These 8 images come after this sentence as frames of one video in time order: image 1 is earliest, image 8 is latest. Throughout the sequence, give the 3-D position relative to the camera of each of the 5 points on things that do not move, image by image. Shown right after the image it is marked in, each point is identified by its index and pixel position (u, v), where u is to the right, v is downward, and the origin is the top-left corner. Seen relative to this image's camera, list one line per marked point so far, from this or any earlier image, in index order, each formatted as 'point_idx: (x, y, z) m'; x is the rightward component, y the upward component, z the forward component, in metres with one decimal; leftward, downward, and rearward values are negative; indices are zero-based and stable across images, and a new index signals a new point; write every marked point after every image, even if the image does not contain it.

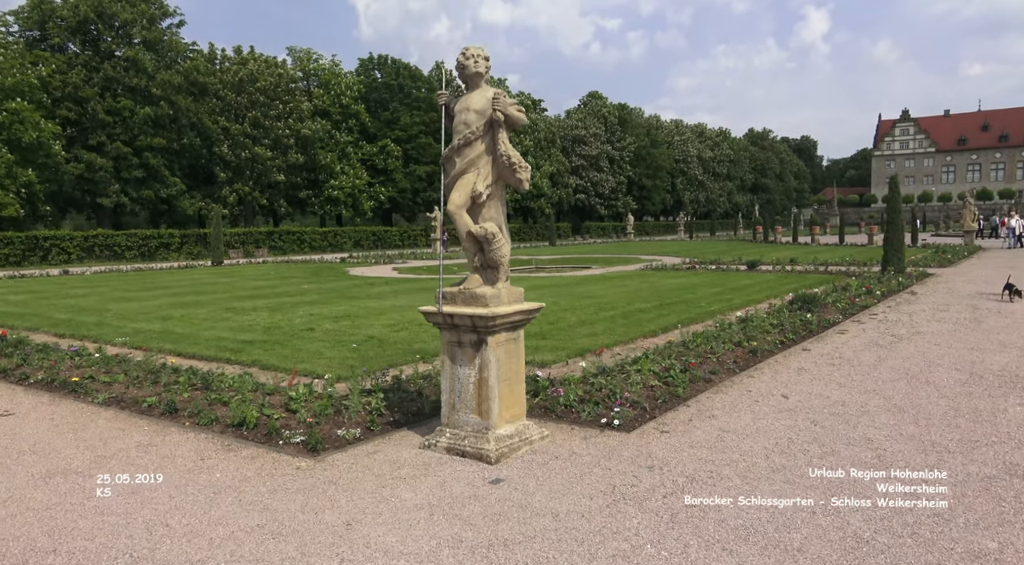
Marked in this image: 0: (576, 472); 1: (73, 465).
0: (+0.4, -1.3, +5.0) m
1: (-3.3, -1.4, +5.5) m
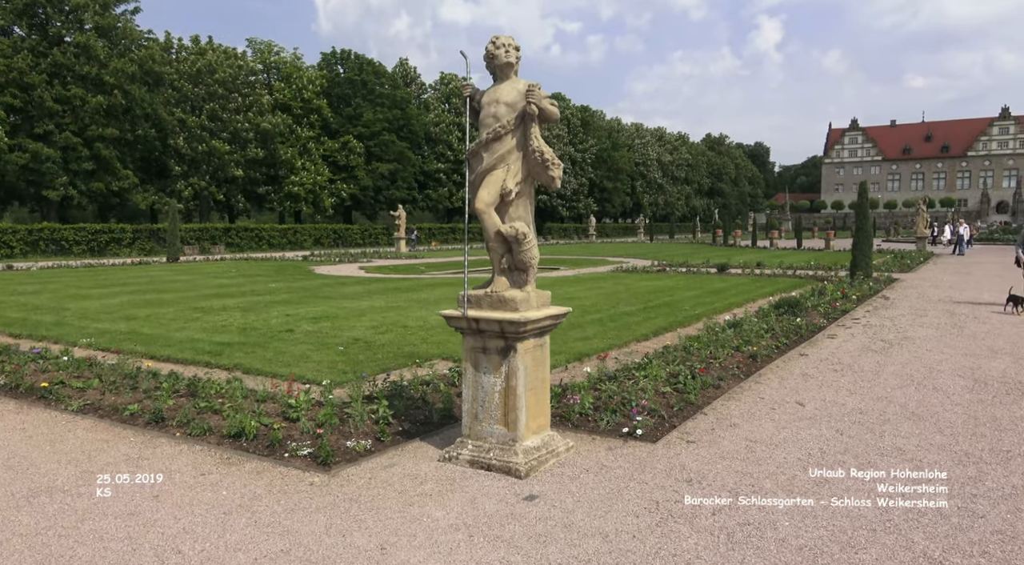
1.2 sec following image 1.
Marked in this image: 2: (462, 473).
0: (+0.6, -1.3, +4.8) m
1: (-3.1, -1.3, +5.0) m
2: (-0.3, -1.3, +5.0) m
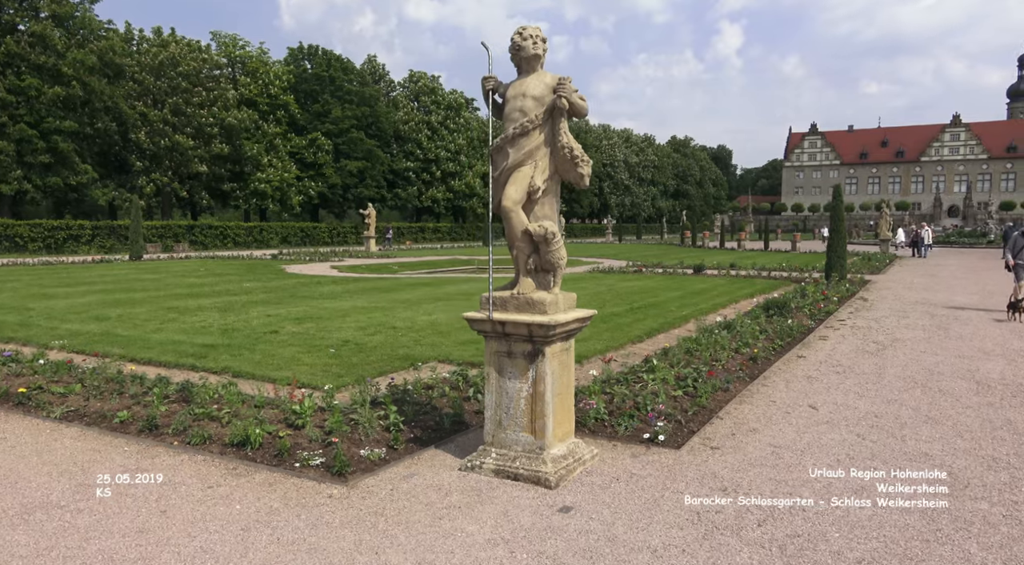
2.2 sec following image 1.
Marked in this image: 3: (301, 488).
0: (+0.8, -1.3, +4.6) m
1: (-2.9, -1.3, +4.7) m
2: (-0.2, -1.3, +4.8) m
3: (-1.4, -1.3, +4.7) m
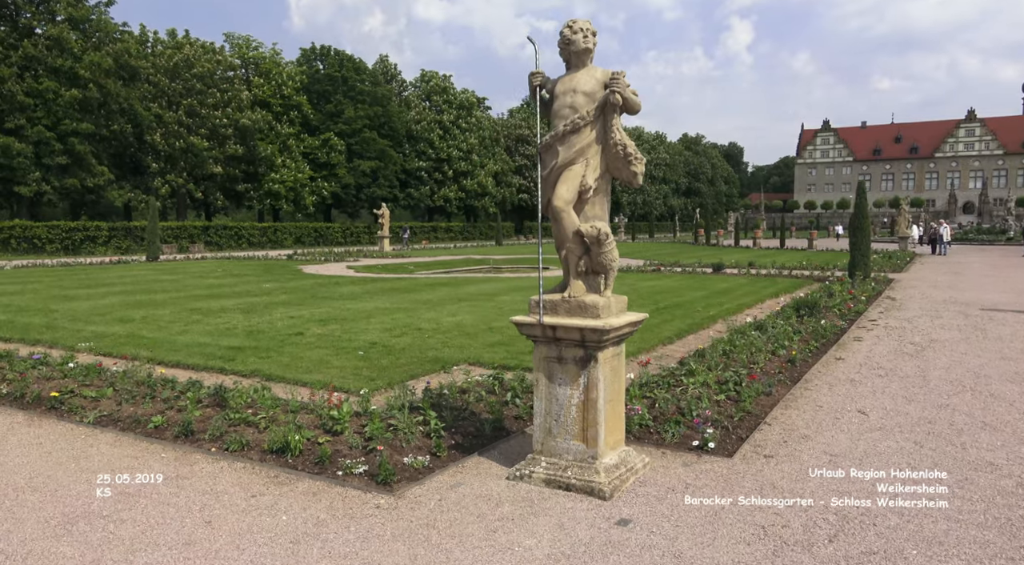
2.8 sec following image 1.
0: (+1.1, -1.3, +4.4) m
1: (-2.6, -1.4, +4.5) m
2: (+0.2, -1.3, +4.6) m
3: (-1.0, -1.3, +4.6) m
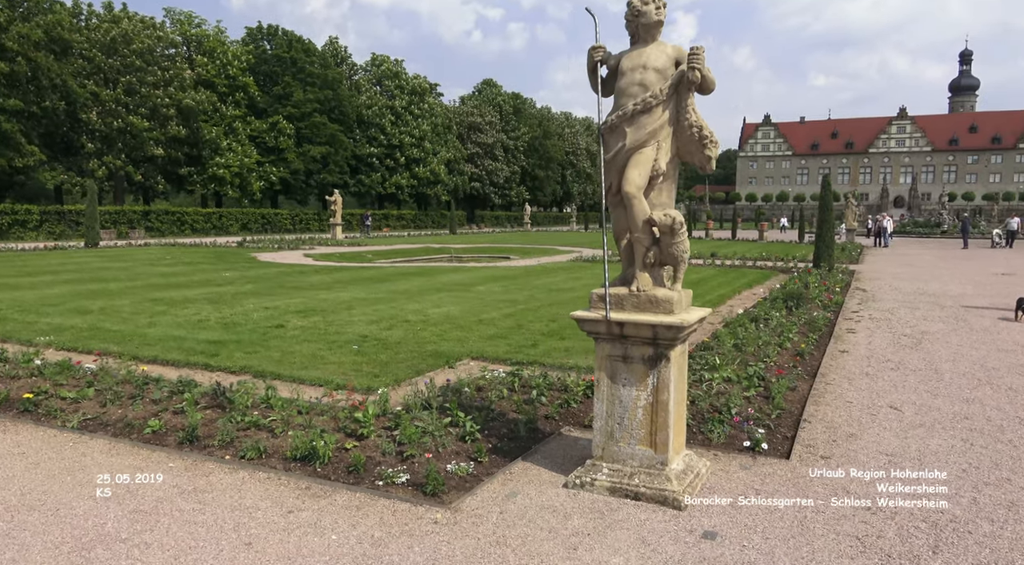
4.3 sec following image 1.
0: (+1.5, -1.3, +4.1) m
1: (-2.2, -1.3, +4.0) m
2: (+0.5, -1.3, +4.3) m
3: (-0.7, -1.3, +4.2) m
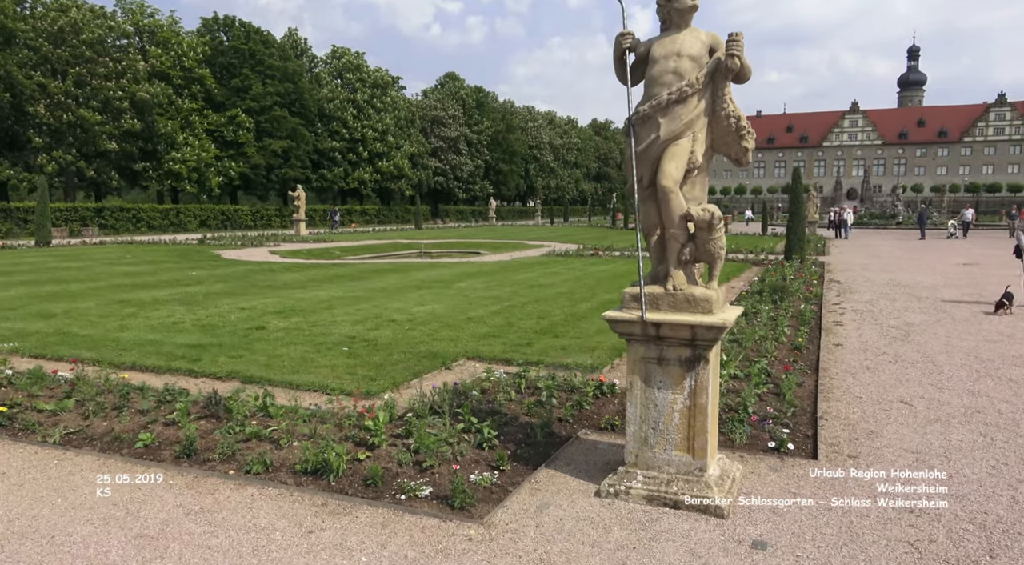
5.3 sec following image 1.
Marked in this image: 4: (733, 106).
0: (+1.7, -1.3, +4.0) m
1: (-2.0, -1.3, +3.6) m
2: (+0.7, -1.3, +4.1) m
3: (-0.5, -1.3, +3.9) m
4: (+1.2, +1.0, +4.2) m
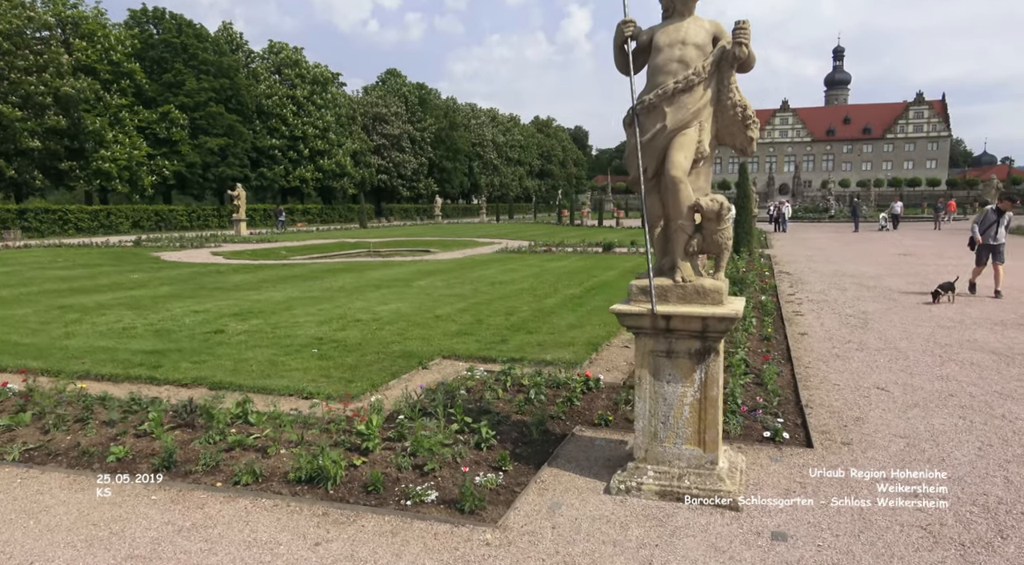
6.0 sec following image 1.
0: (+1.8, -1.2, +4.0) m
1: (-1.9, -1.4, +3.3) m
2: (+0.8, -1.2, +4.0) m
3: (-0.4, -1.3, +3.7) m
4: (+1.3, +1.0, +4.1) m
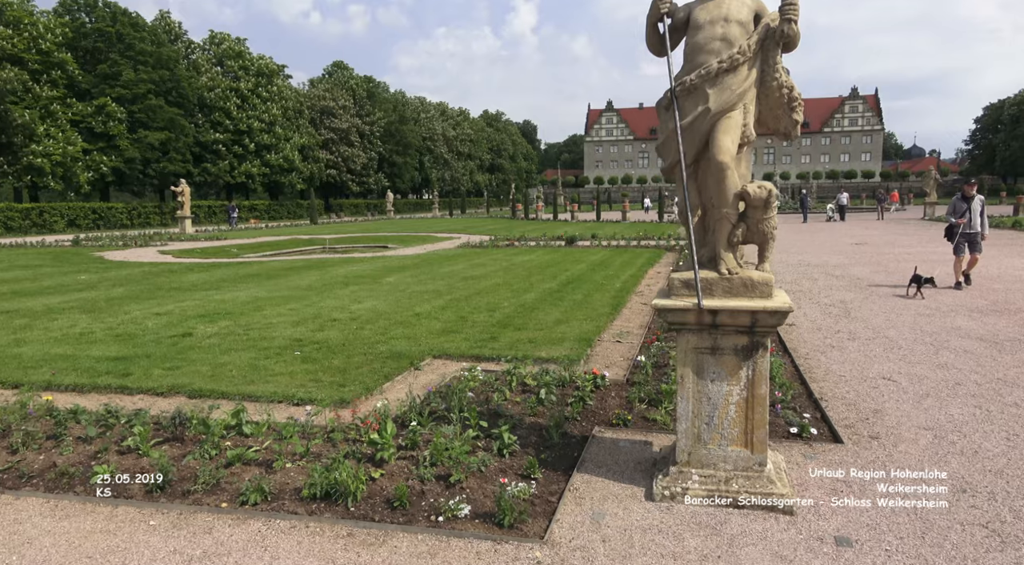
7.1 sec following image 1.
0: (+2.0, -1.2, +3.8) m
1: (-1.6, -1.4, +2.9) m
2: (+1.0, -1.2, +3.8) m
3: (-0.1, -1.3, +3.4) m
4: (+1.4, +1.1, +3.9) m
